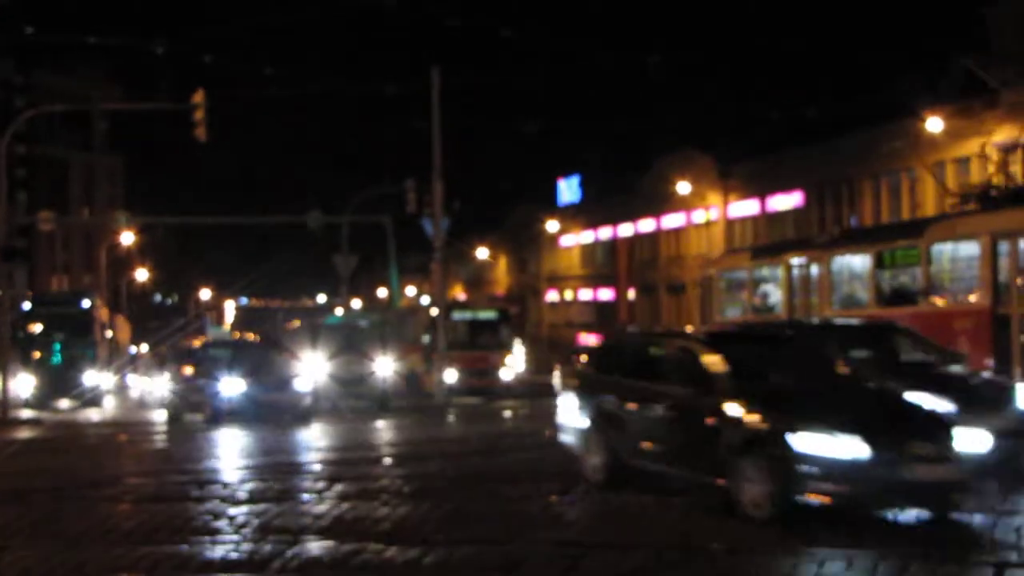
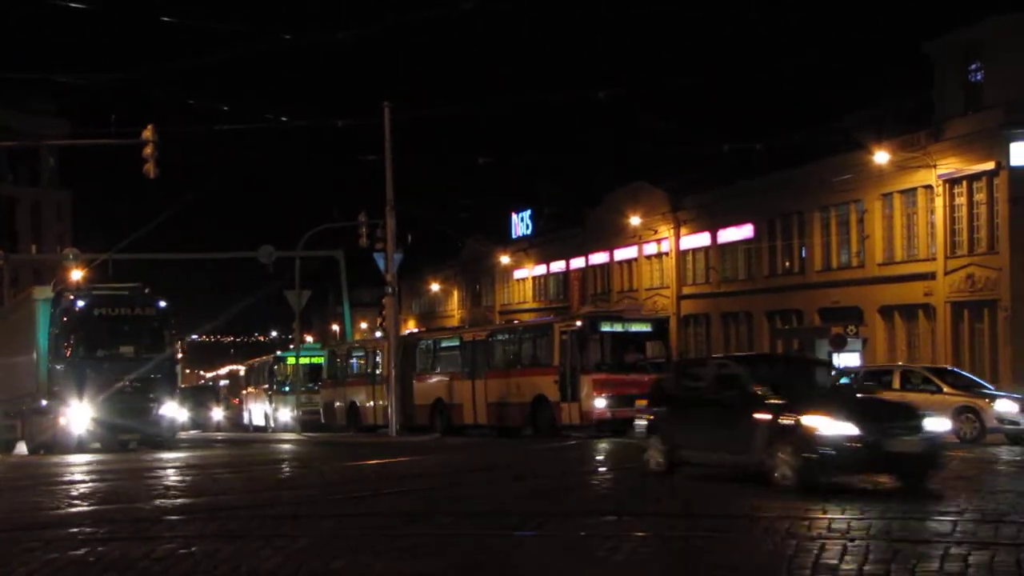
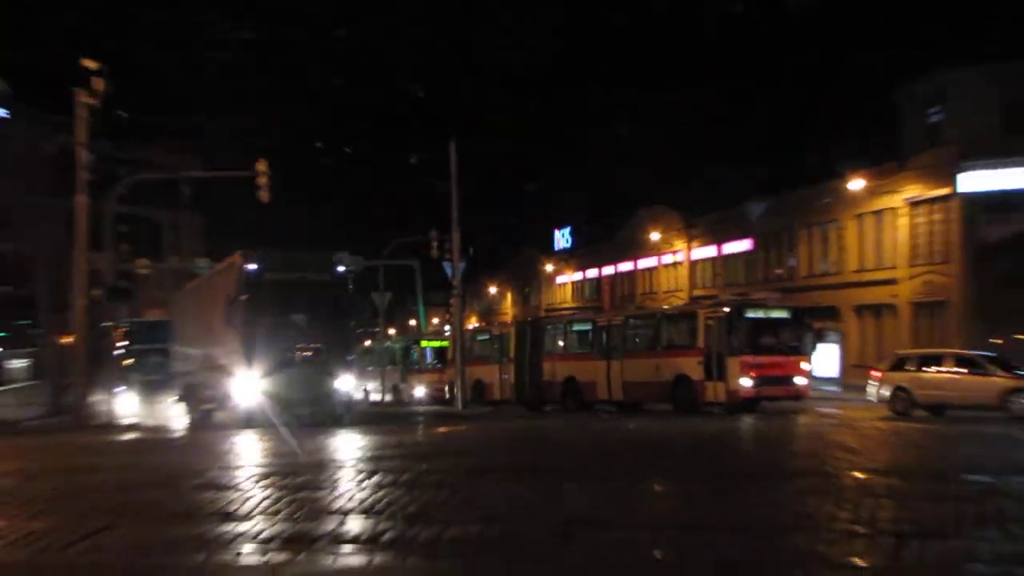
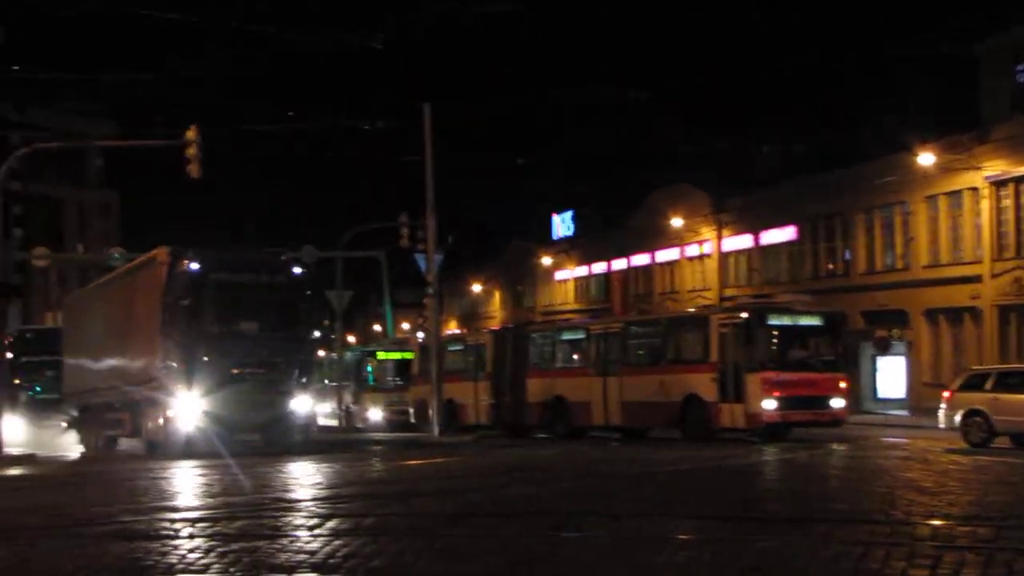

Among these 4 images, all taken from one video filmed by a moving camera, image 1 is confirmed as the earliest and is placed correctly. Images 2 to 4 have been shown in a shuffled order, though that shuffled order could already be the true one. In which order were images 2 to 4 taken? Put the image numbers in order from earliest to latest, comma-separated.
2, 4, 3
